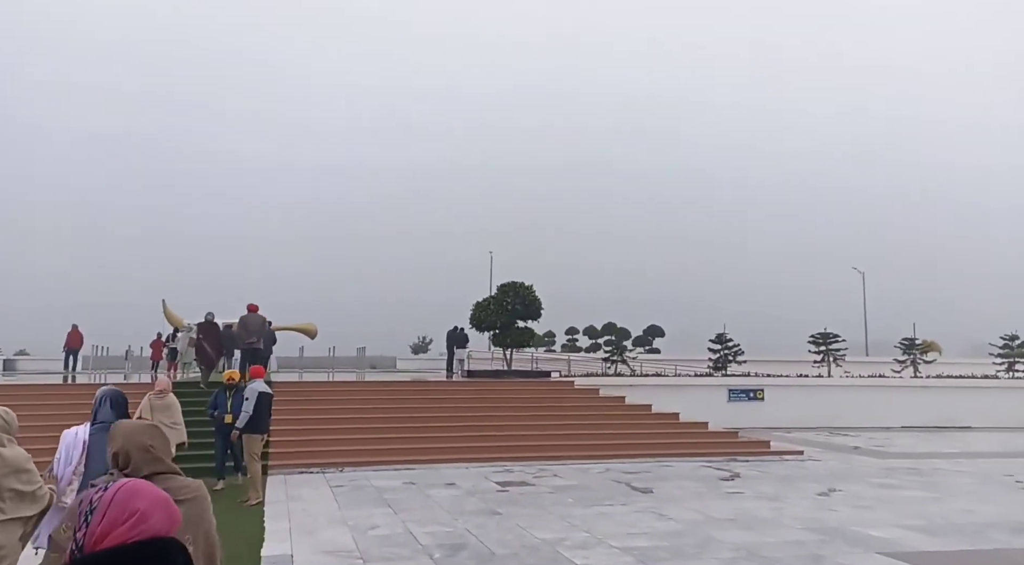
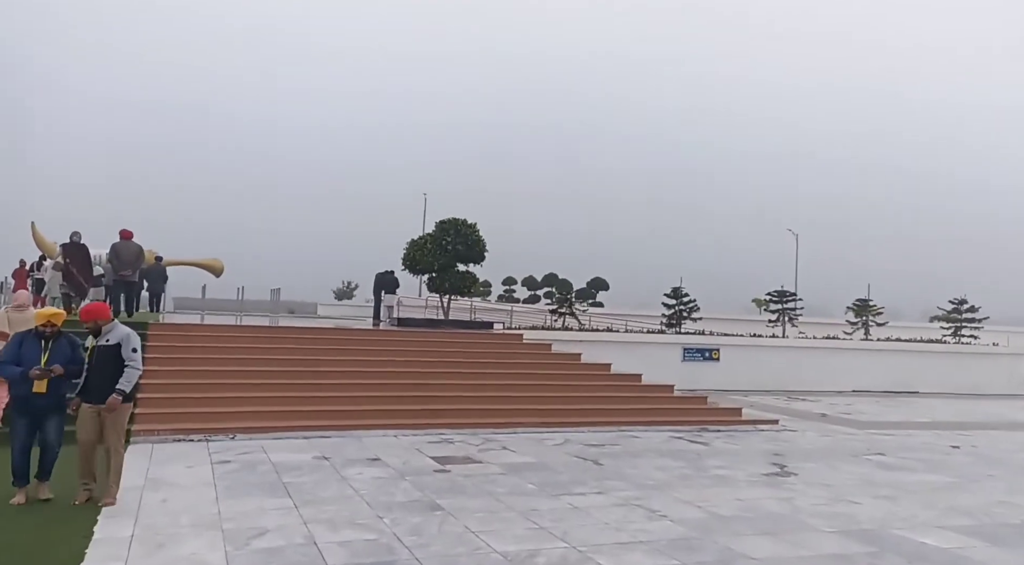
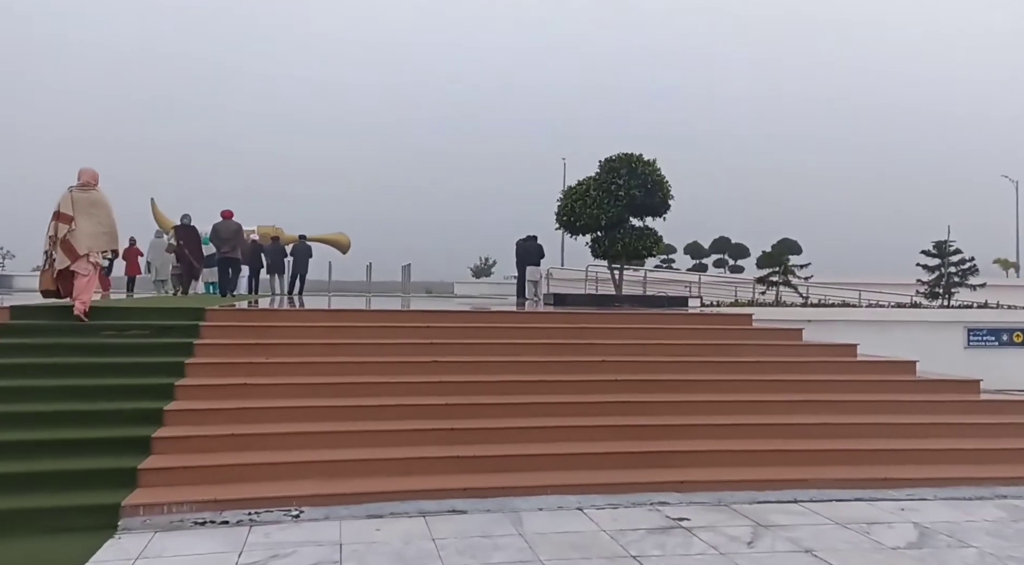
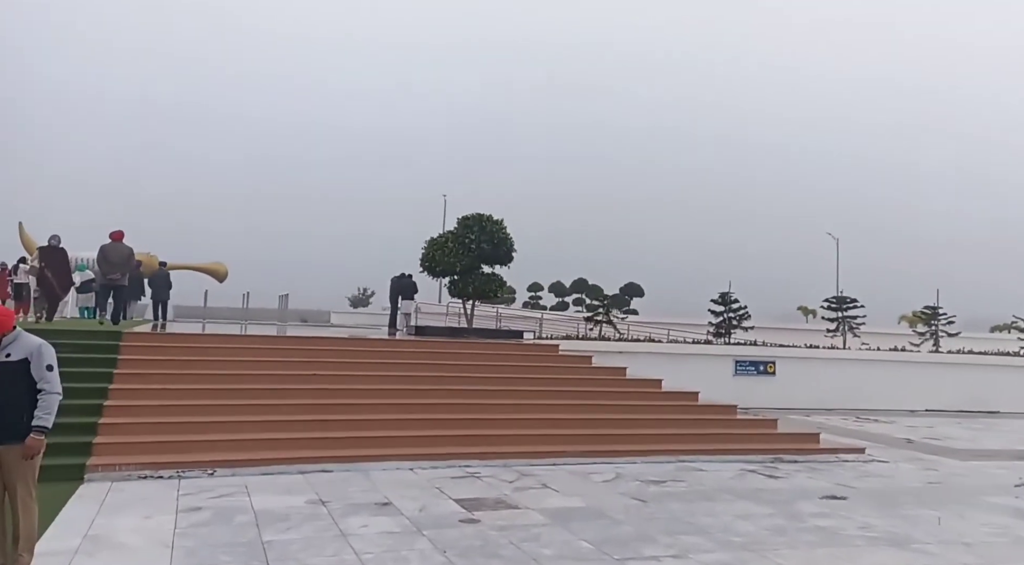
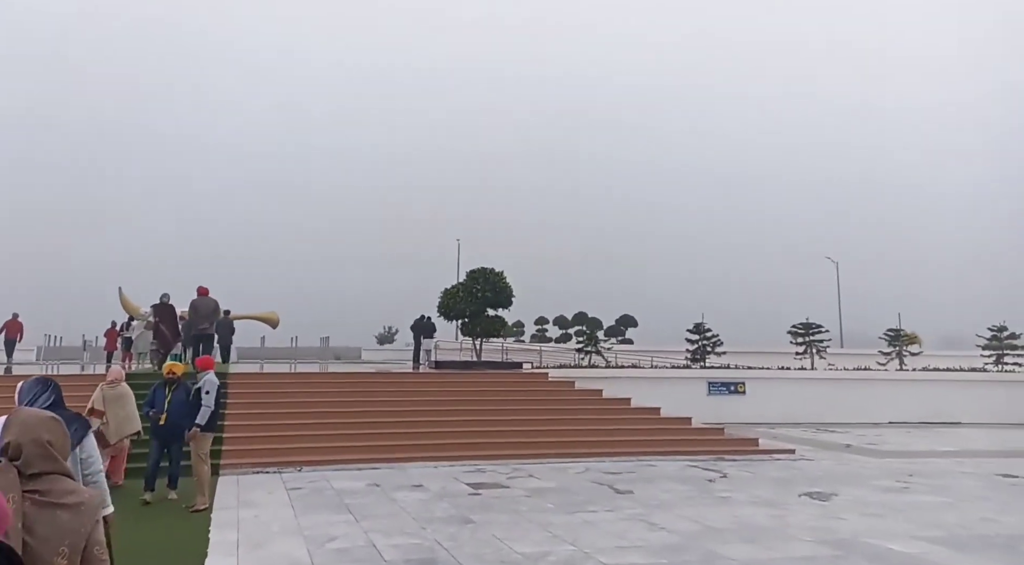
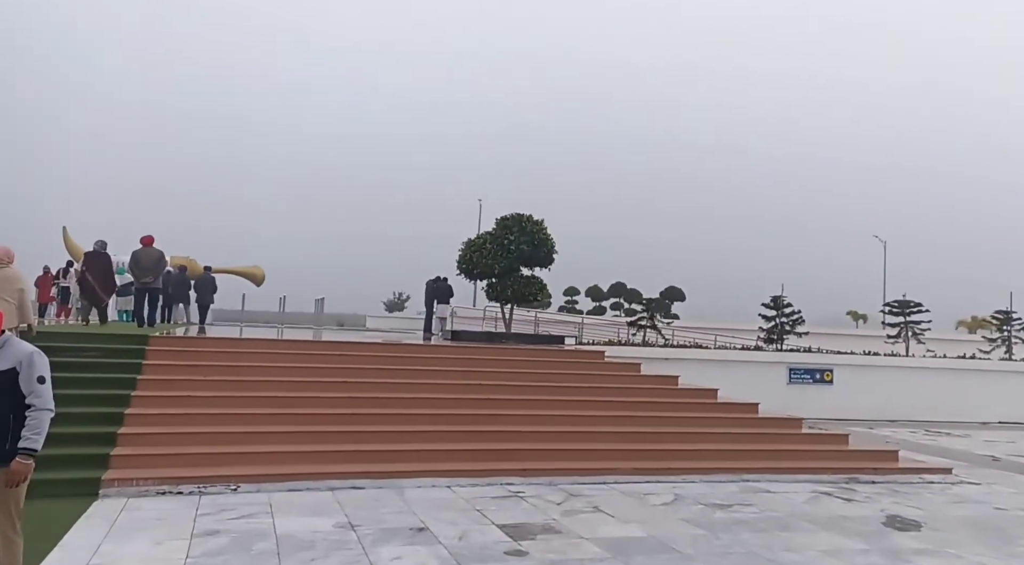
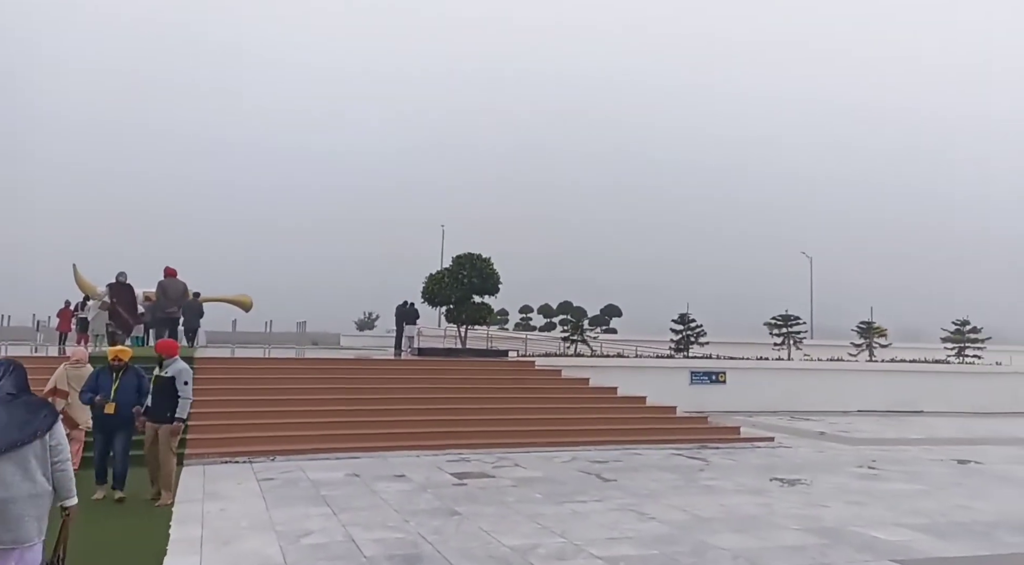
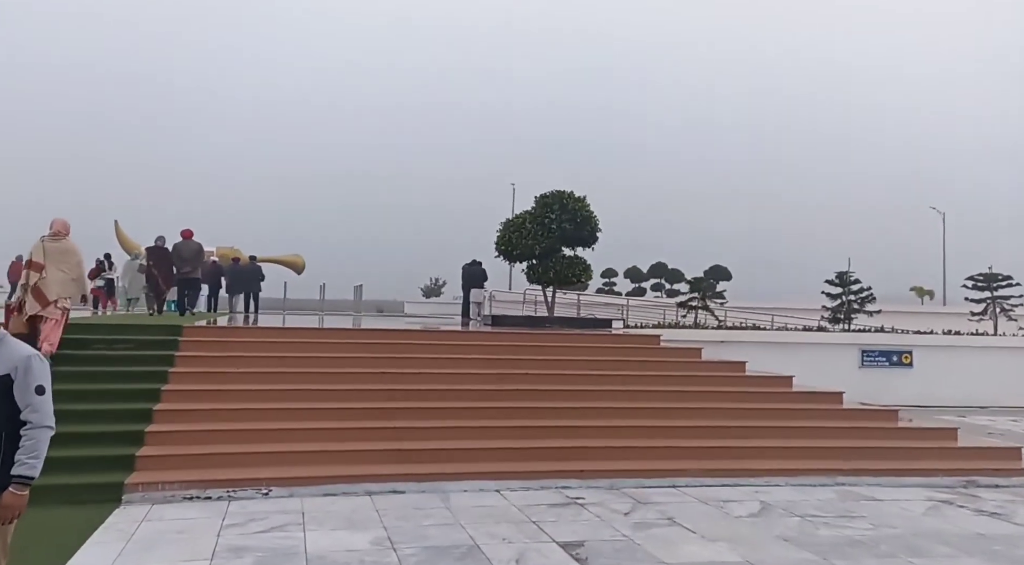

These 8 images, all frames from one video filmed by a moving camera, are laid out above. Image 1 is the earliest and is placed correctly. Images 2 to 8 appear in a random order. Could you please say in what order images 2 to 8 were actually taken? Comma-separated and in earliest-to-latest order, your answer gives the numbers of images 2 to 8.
5, 7, 2, 4, 6, 8, 3
